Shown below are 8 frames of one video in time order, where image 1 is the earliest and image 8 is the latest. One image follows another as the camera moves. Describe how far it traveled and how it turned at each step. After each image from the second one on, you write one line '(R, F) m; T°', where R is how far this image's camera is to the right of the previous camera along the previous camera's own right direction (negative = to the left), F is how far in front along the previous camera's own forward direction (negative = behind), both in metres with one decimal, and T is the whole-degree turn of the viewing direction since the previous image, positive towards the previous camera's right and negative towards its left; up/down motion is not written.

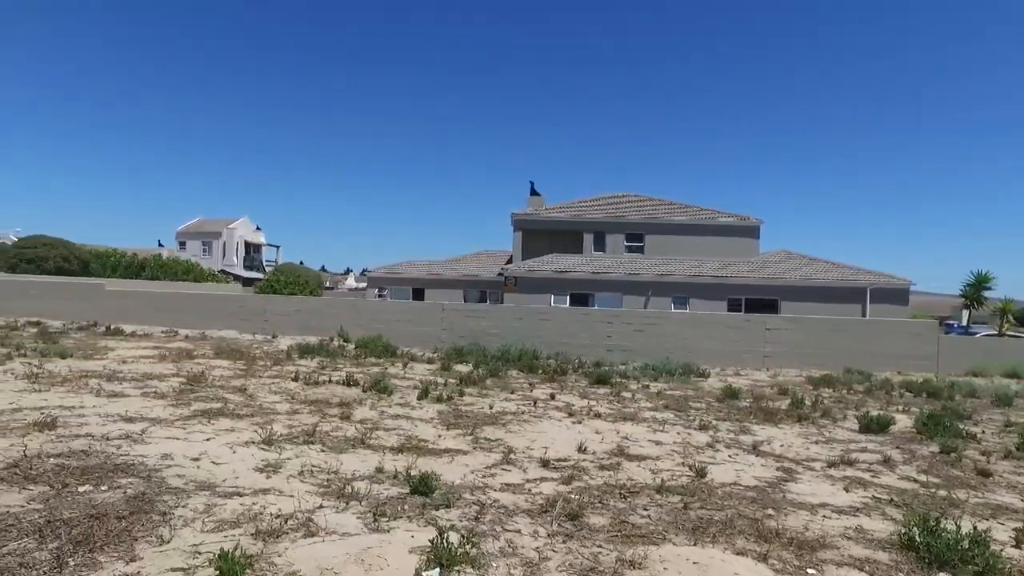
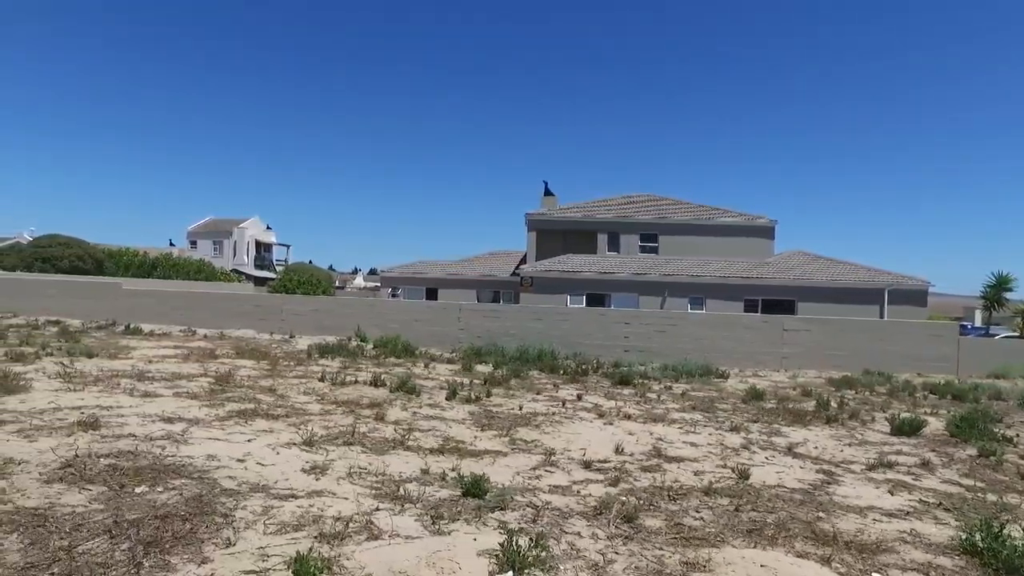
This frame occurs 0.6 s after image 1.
(-0.4, 0.0) m; 0°
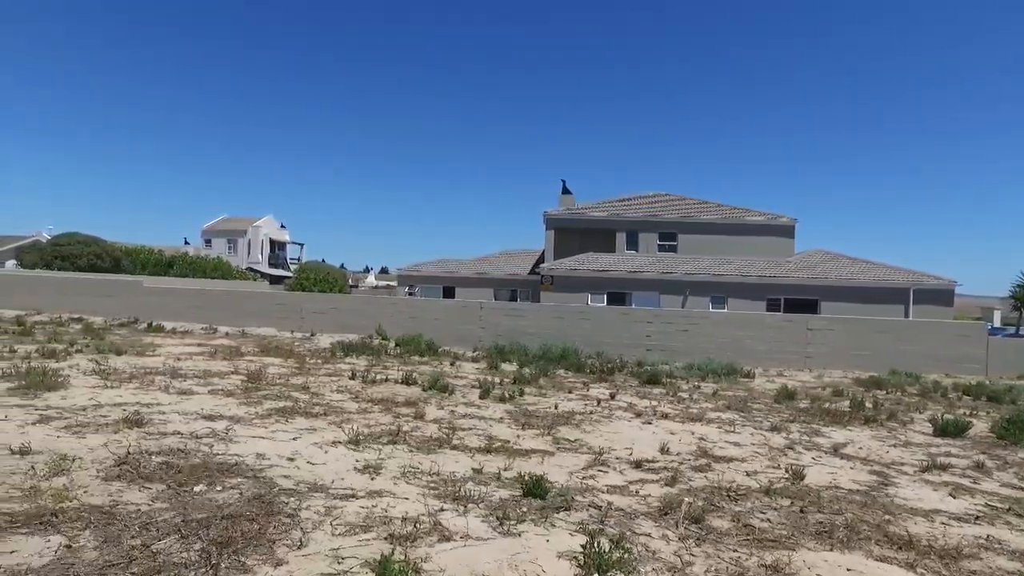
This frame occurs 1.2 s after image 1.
(-0.5, +0.1) m; -1°
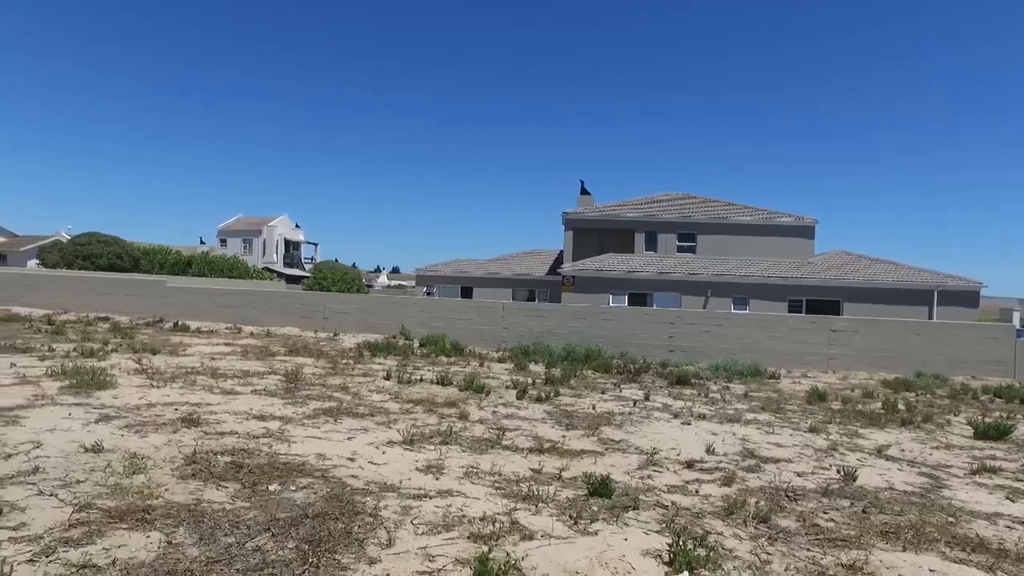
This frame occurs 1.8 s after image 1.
(-0.5, -0.1) m; -1°
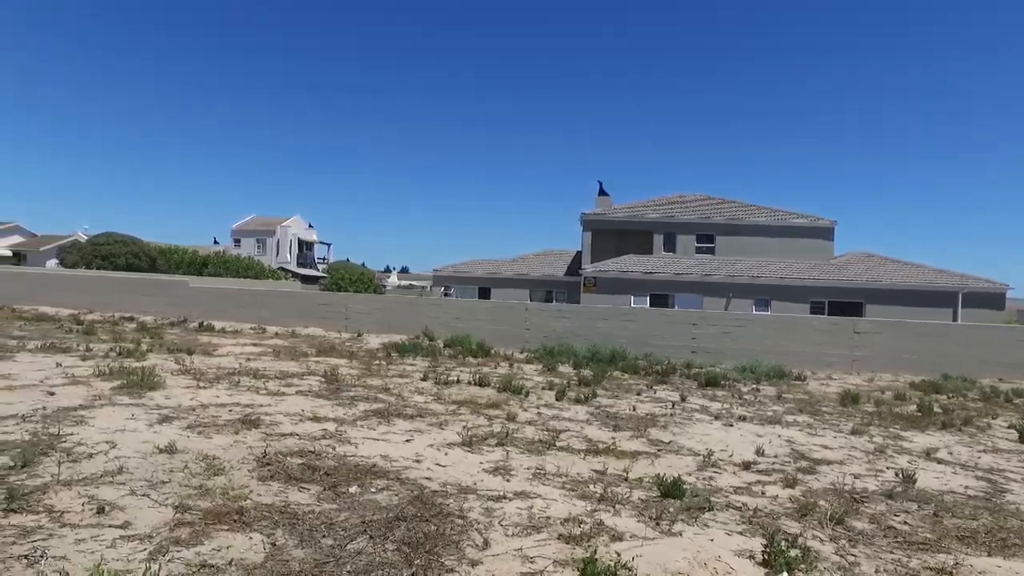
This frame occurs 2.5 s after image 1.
(-0.6, 0.0) m; 0°
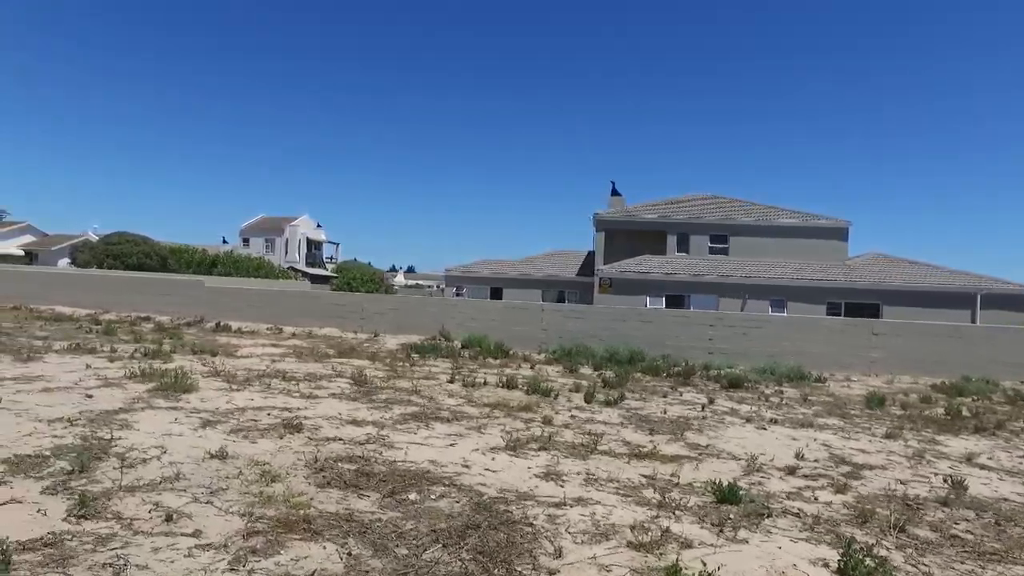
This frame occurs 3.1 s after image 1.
(-0.5, 0.0) m; 0°
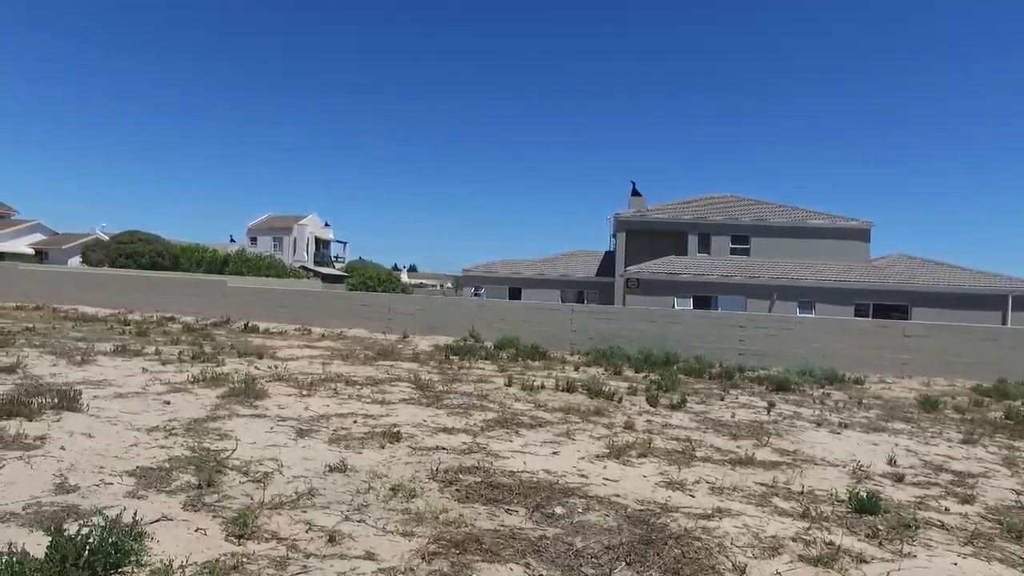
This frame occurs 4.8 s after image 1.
(-1.2, +0.2) m; +1°
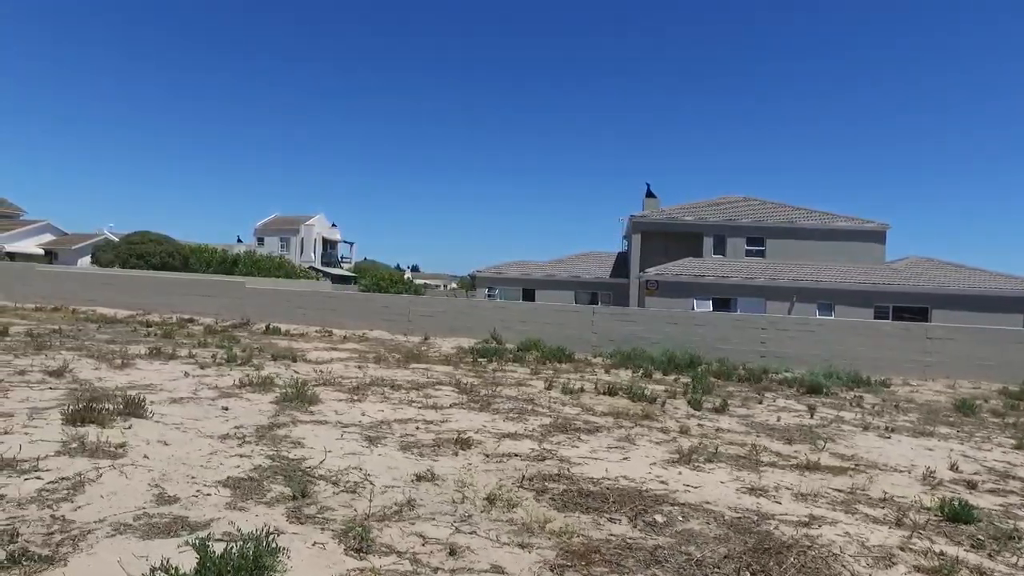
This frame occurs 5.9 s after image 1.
(-0.8, +0.1) m; 0°
